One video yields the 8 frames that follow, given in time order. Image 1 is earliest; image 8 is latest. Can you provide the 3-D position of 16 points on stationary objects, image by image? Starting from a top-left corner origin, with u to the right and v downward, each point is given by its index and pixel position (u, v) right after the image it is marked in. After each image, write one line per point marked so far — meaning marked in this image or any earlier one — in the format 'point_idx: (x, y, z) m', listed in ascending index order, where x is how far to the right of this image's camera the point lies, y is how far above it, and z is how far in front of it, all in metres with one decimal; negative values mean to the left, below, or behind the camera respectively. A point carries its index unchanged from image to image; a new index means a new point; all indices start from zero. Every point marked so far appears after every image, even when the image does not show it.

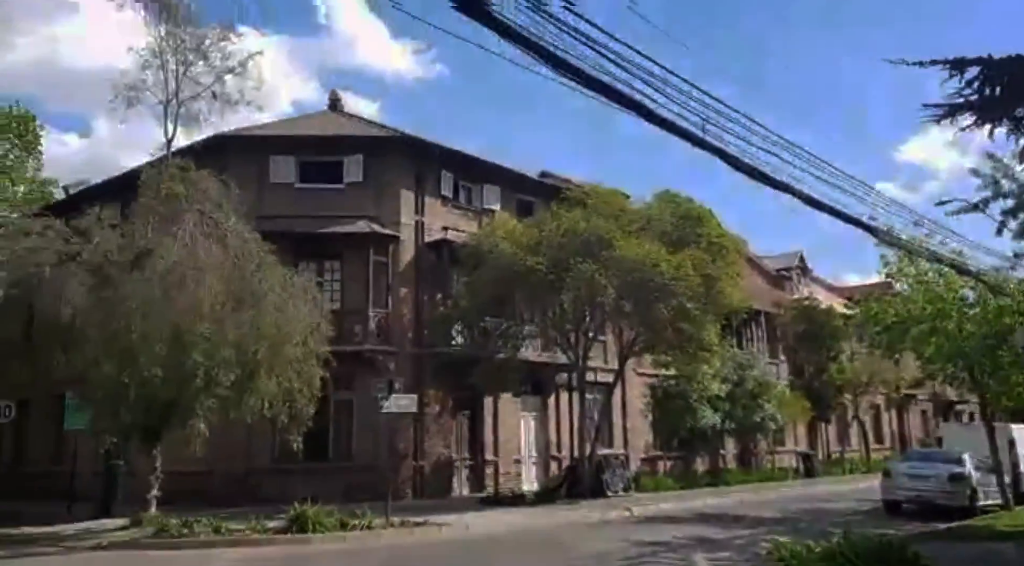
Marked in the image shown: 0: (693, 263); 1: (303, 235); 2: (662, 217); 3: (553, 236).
0: (+4.0, +0.5, +18.3) m
1: (-4.8, +1.1, +19.7) m
2: (+3.4, +1.5, +19.3) m
3: (+0.9, +1.1, +18.5) m
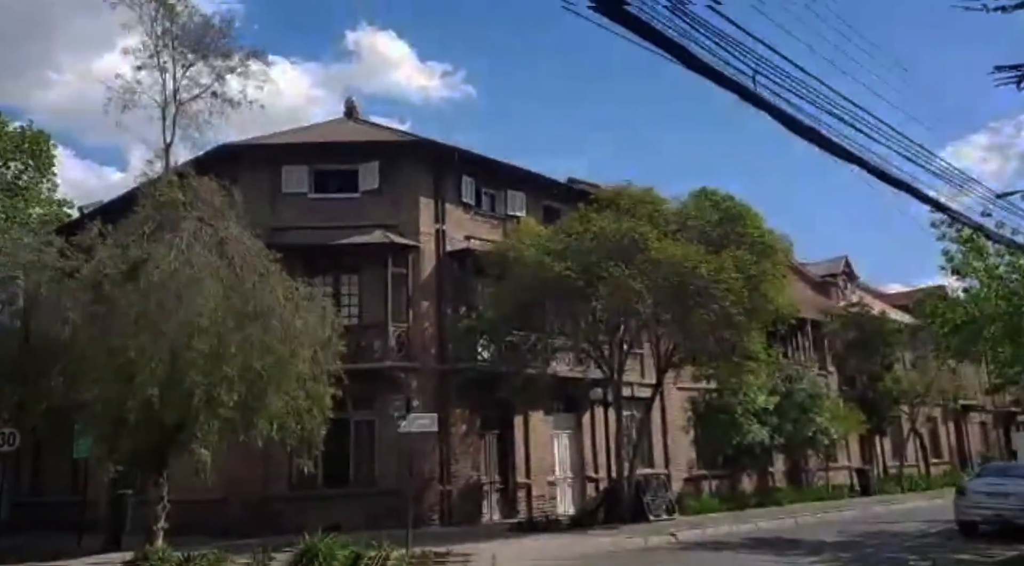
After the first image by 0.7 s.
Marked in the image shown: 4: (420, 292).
0: (+4.5, +0.4, +16.9) m
1: (-4.3, +0.8, +18.7) m
2: (+4.0, +1.4, +17.9) m
3: (+1.4, +0.9, +17.2) m
4: (-2.1, -0.2, +19.2) m
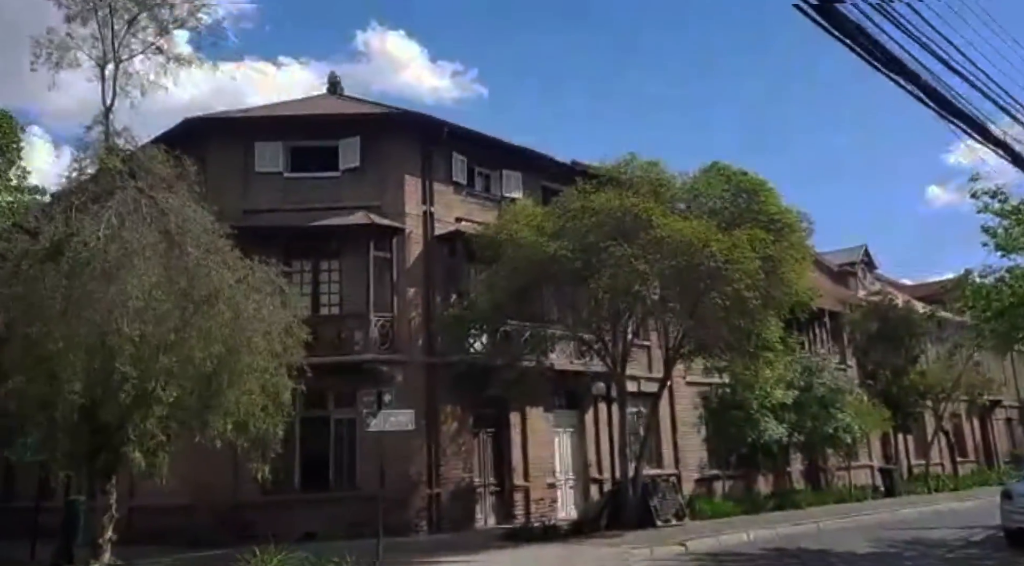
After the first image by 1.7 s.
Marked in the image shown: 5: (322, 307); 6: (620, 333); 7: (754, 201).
0: (+4.3, +0.7, +15.3) m
1: (-4.4, +1.1, +17.2) m
2: (+3.8, +1.8, +16.3) m
3: (+1.3, +1.2, +15.6) m
4: (-2.2, +0.1, +17.6) m
5: (-3.9, -0.5, +17.4) m
6: (+2.2, -1.0, +17.2) m
7: (+4.6, +1.6, +16.3) m
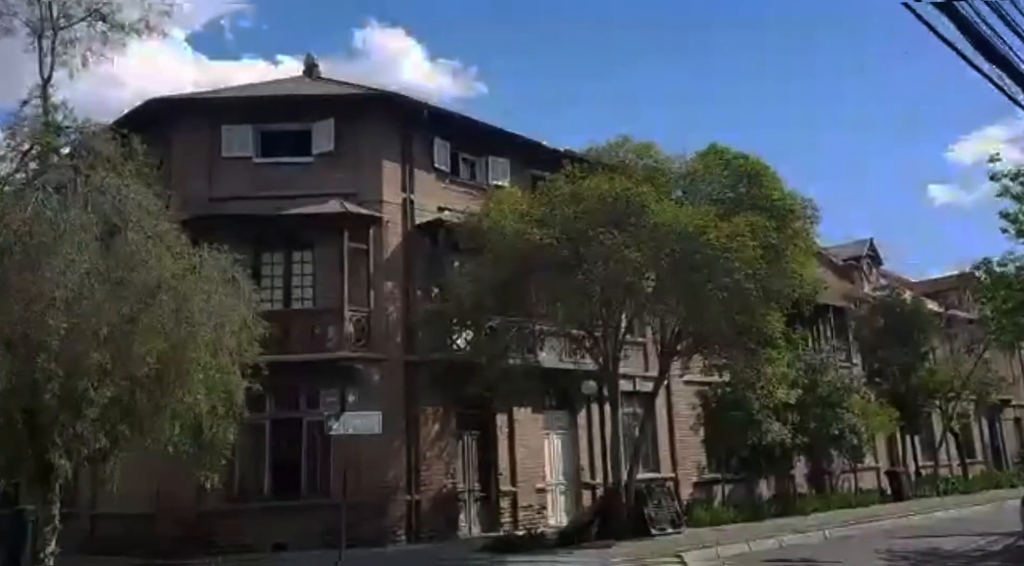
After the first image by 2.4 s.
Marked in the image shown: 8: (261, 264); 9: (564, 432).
0: (+4.0, +0.9, +14.2) m
1: (-4.7, +1.2, +16.1) m
2: (+3.5, +1.9, +15.1) m
3: (+1.0, +1.4, +14.5) m
4: (-2.5, +0.2, +16.5) m
5: (-4.2, -0.3, +16.2) m
6: (+1.9, -0.9, +16.1) m
7: (+4.3, +1.7, +15.1) m
8: (-4.8, +0.4, +16.4) m
9: (+1.2, -3.4, +19.6) m
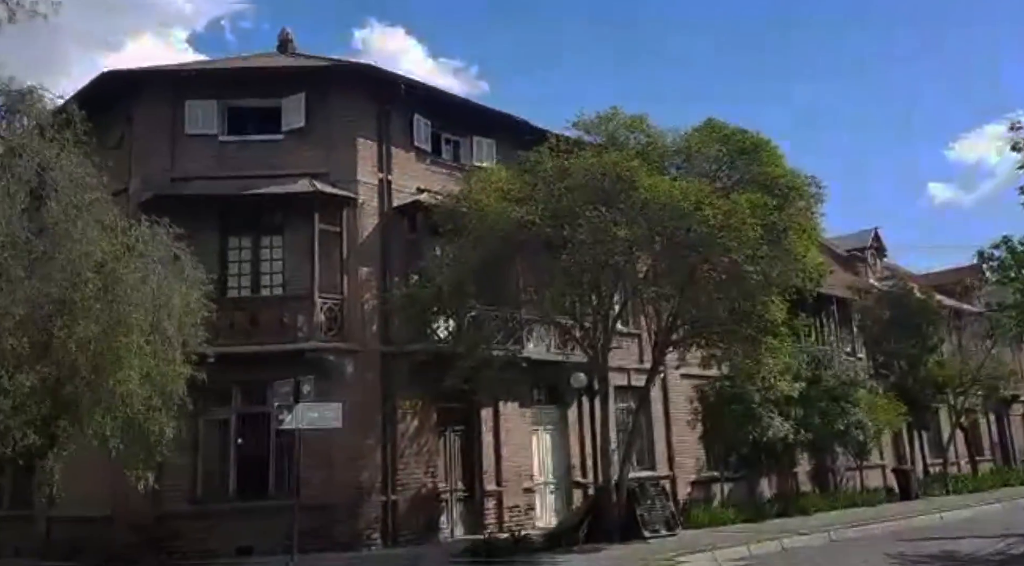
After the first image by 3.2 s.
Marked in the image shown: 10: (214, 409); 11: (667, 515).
0: (+3.7, +1.2, +13.1) m
1: (-5.0, +1.5, +15.0) m
2: (+3.2, +2.2, +14.1) m
3: (+0.7, +1.6, +13.4) m
4: (-2.8, +0.5, +15.5) m
5: (-4.5, -0.1, +15.2) m
6: (+1.6, -0.6, +15.0) m
7: (+4.0, +2.0, +14.1) m
8: (-5.1, +0.6, +15.3) m
9: (+0.9, -3.2, +18.5) m
10: (-5.2, -2.2, +15.0) m
11: (+3.0, -4.5, +16.4) m
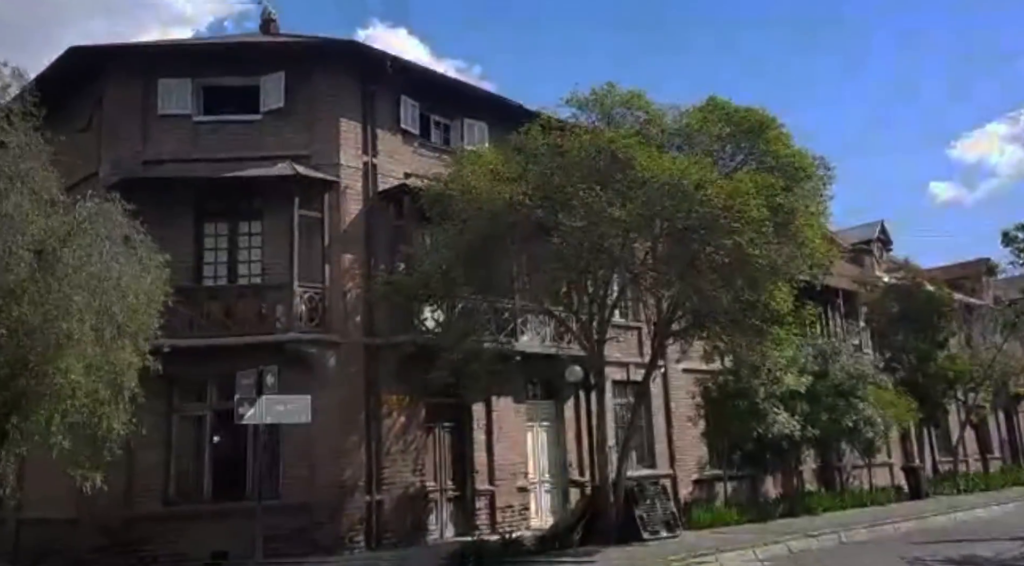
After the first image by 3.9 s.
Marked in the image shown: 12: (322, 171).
0: (+3.6, +1.4, +12.3) m
1: (-5.2, +1.7, +14.2) m
2: (+3.1, +2.4, +13.2) m
3: (+0.5, +1.8, +12.6) m
4: (-3.0, +0.7, +14.7) m
5: (-4.6, +0.1, +14.4) m
6: (+1.4, -0.4, +14.2) m
7: (+3.9, +2.2, +13.2) m
8: (-5.3, +0.8, +14.5) m
9: (+0.8, -3.0, +17.7) m
10: (-5.4, -2.0, +14.2) m
11: (+2.9, -4.3, +15.6) m
12: (-3.3, +1.9, +14.6) m
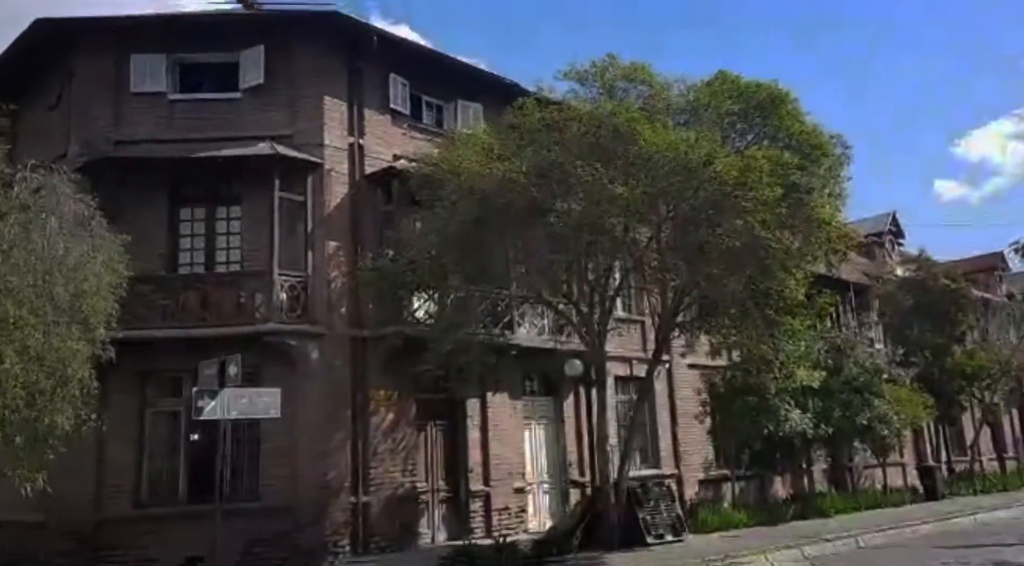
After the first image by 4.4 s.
0: (+3.5, +1.6, +11.4) m
1: (-5.2, +1.8, +13.3) m
2: (+3.0, +2.6, +12.3) m
3: (+0.4, +2.0, +11.7) m
4: (-3.1, +0.9, +13.8) m
5: (-4.7, +0.3, +13.5) m
6: (+1.4, -0.2, +13.3) m
7: (+3.8, +2.4, +12.3) m
8: (-5.4, +1.0, +13.6) m
9: (+0.7, -2.8, +16.8) m
10: (-5.5, -1.8, +13.3) m
11: (+2.8, -4.1, +14.7) m
12: (-3.3, +2.1, +13.7) m
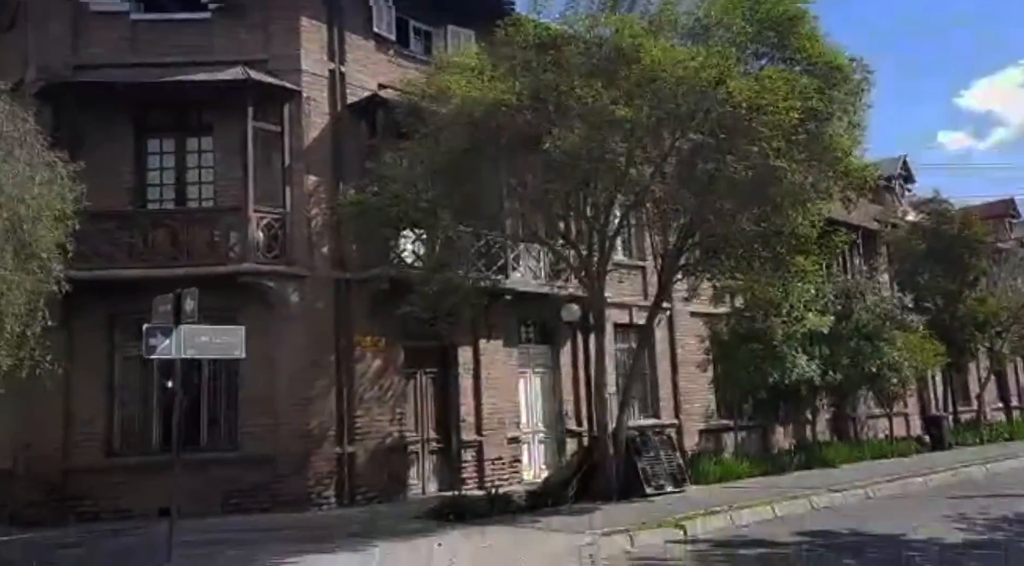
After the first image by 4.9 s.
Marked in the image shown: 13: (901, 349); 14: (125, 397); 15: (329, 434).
0: (+3.4, +2.4, +10.4) m
1: (-5.3, +2.8, +12.3) m
2: (+2.9, +3.4, +11.3) m
3: (+0.3, +2.9, +10.7) m
4: (-3.2, +1.8, +12.8) m
5: (-4.8, +1.2, +12.6) m
6: (+1.3, +0.7, +12.4) m
7: (+3.7, +3.2, +11.3) m
8: (-5.5, +1.9, +12.7) m
9: (+0.6, -1.6, +16.1) m
10: (-5.6, -0.9, +12.5) m
11: (+2.7, -3.1, +14.1) m
12: (-3.4, +3.1, +12.7) m
13: (+8.2, -1.4, +18.0) m
14: (-5.7, -1.7, +12.4) m
15: (-2.7, -2.2, +12.6) m
